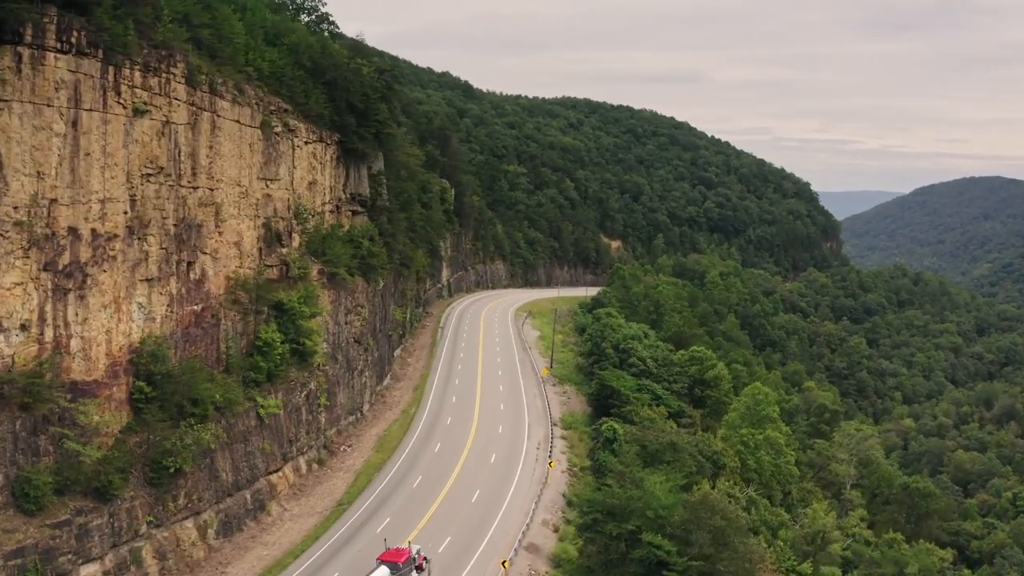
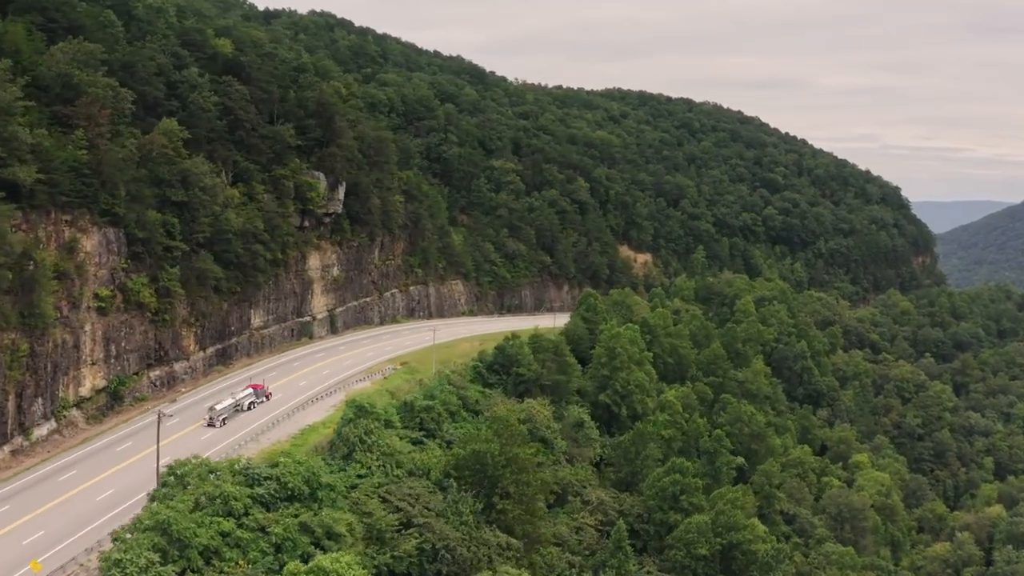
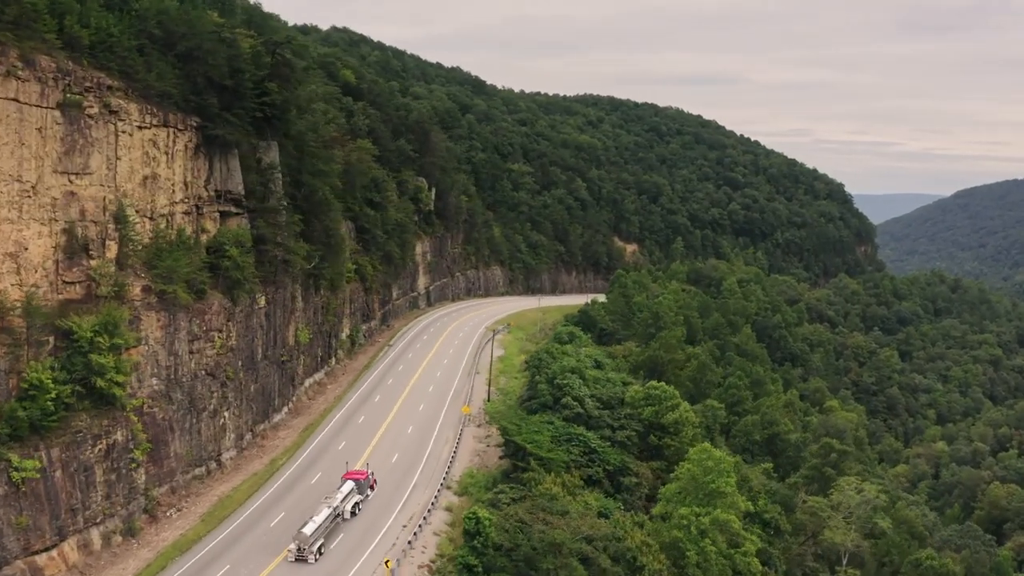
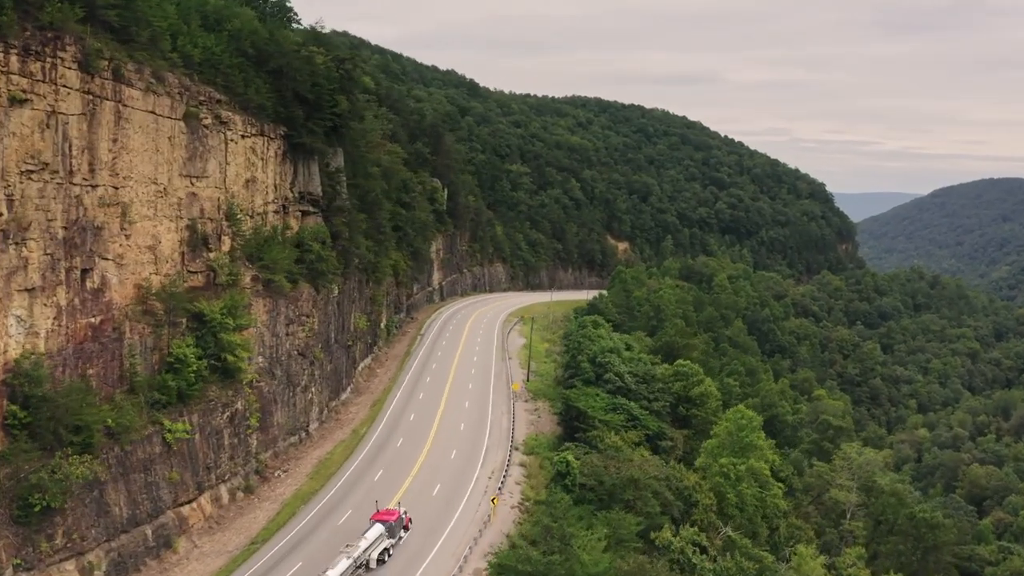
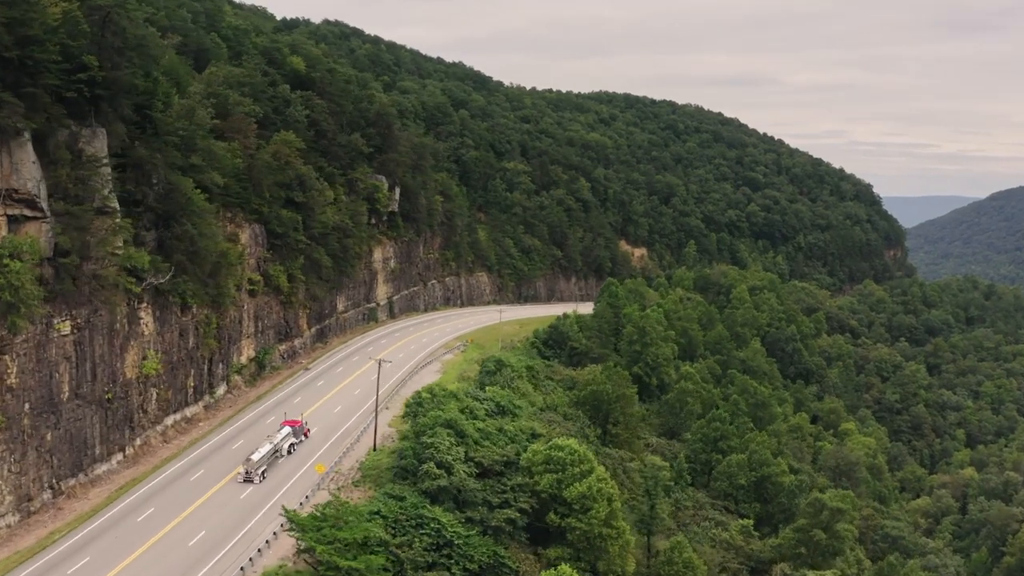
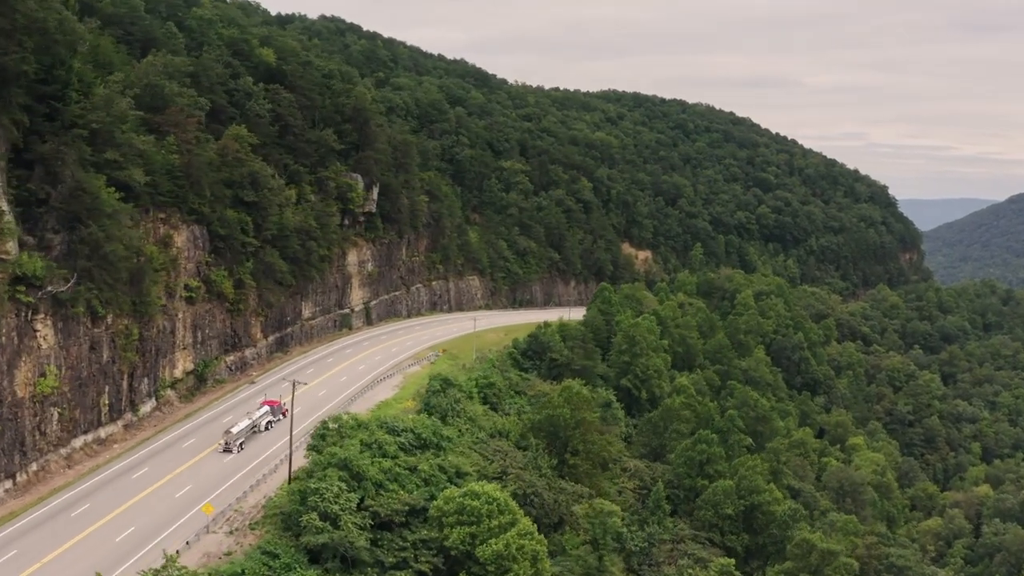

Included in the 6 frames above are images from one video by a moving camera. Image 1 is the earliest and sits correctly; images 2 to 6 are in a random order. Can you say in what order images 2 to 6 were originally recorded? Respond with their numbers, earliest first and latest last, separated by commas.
4, 3, 5, 6, 2
